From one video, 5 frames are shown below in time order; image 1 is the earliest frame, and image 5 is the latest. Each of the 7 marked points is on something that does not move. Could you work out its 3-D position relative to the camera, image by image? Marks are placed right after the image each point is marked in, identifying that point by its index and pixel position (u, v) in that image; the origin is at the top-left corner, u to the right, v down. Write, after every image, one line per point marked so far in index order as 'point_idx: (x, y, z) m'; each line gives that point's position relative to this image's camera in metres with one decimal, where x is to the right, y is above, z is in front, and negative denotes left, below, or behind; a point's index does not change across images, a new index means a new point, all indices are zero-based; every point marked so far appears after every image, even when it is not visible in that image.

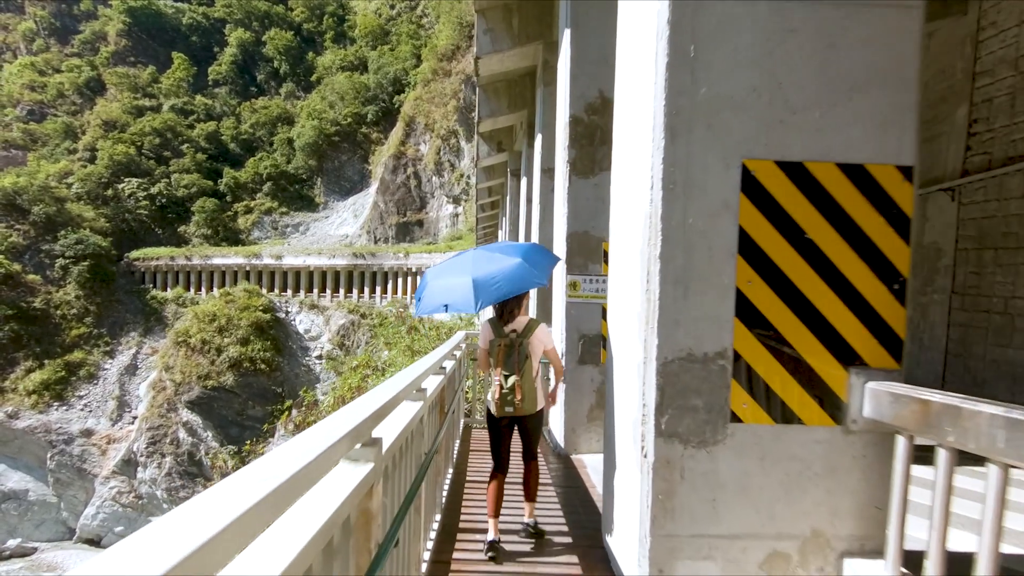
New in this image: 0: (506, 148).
0: (-0.1, +2.7, +10.6) m
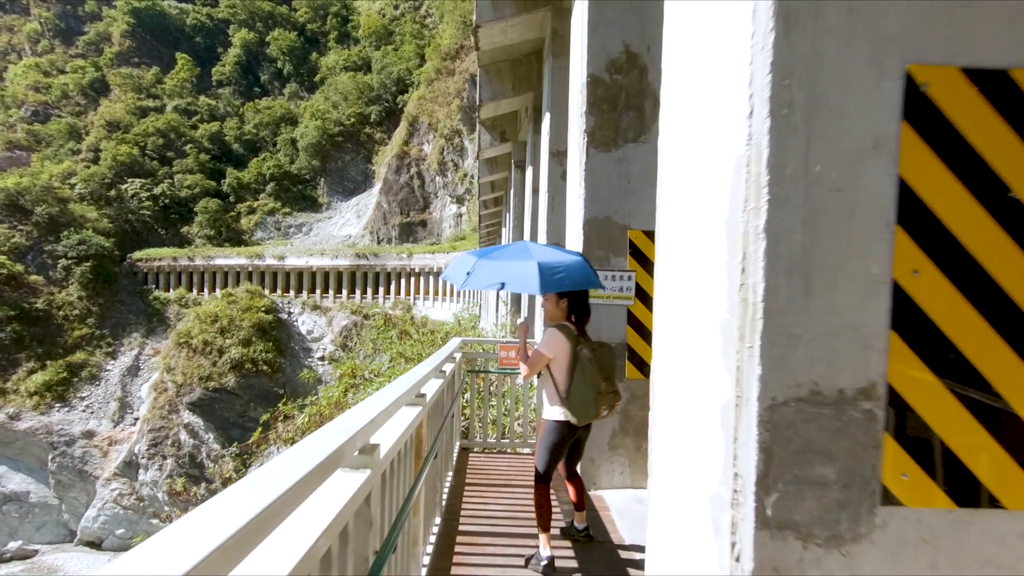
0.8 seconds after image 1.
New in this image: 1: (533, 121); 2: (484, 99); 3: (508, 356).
0: (0.0, +2.7, +9.9) m
1: (+0.3, +2.4, +7.8) m
2: (-0.4, +2.7, +7.8) m
3: (+0.1, -0.6, +4.5) m
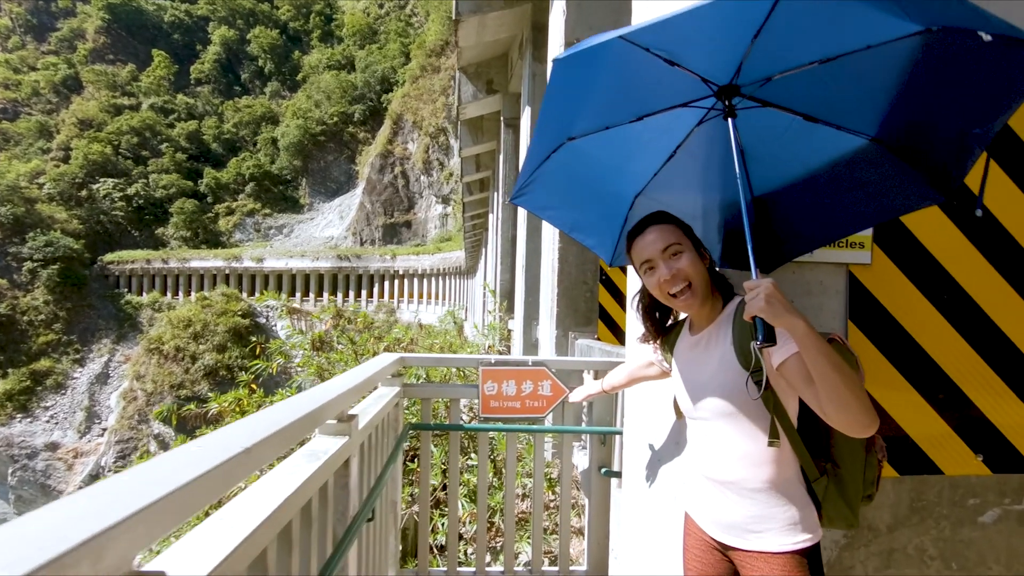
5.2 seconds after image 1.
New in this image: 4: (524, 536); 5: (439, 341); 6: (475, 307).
0: (-0.2, +2.8, +7.8) m
1: (+0.2, +2.5, +5.7) m
2: (-0.5, +2.8, +5.7) m
3: (+0.1, -0.5, +2.4) m
4: (+0.1, -1.5, +3.3) m
5: (-1.2, -0.8, +8.4) m
6: (-1.2, -0.6, +16.9) m
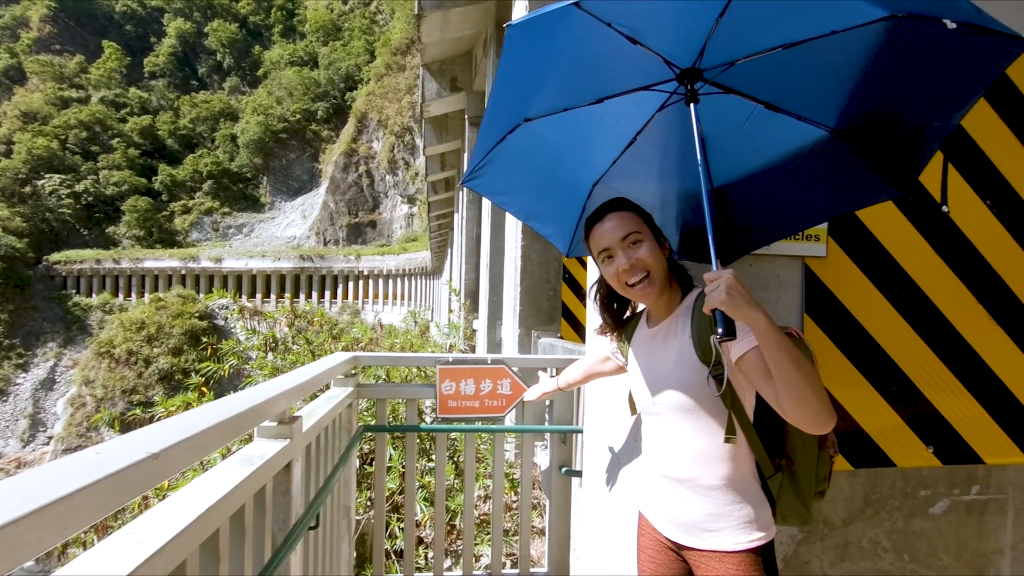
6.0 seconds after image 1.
0: (-0.7, +2.8, +7.8) m
1: (-0.2, +2.6, +5.7) m
2: (-0.9, +2.8, +5.6) m
3: (-0.1, -0.5, +2.4) m
4: (-0.2, -1.5, +3.2) m
5: (-1.7, -0.8, +8.3) m
6: (-2.2, -0.6, +16.8) m
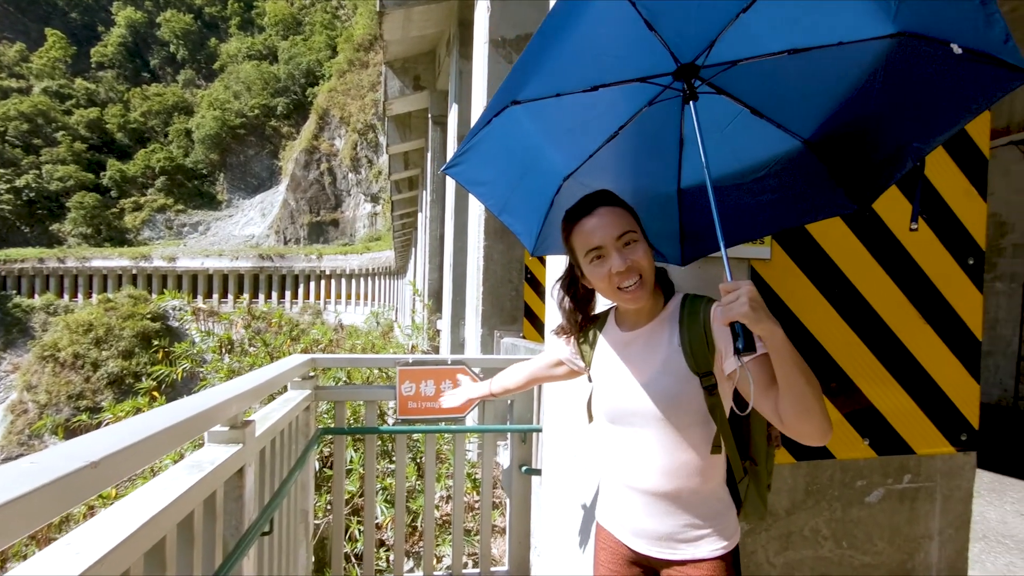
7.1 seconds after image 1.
0: (-1.2, +2.8, +7.7) m
1: (-0.6, +2.6, +5.6) m
2: (-1.2, +2.8, +5.5) m
3: (-0.3, -0.5, +2.4) m
4: (-0.4, -1.5, +3.2) m
5: (-2.2, -0.8, +8.2) m
6: (-3.3, -0.6, +16.6) m
